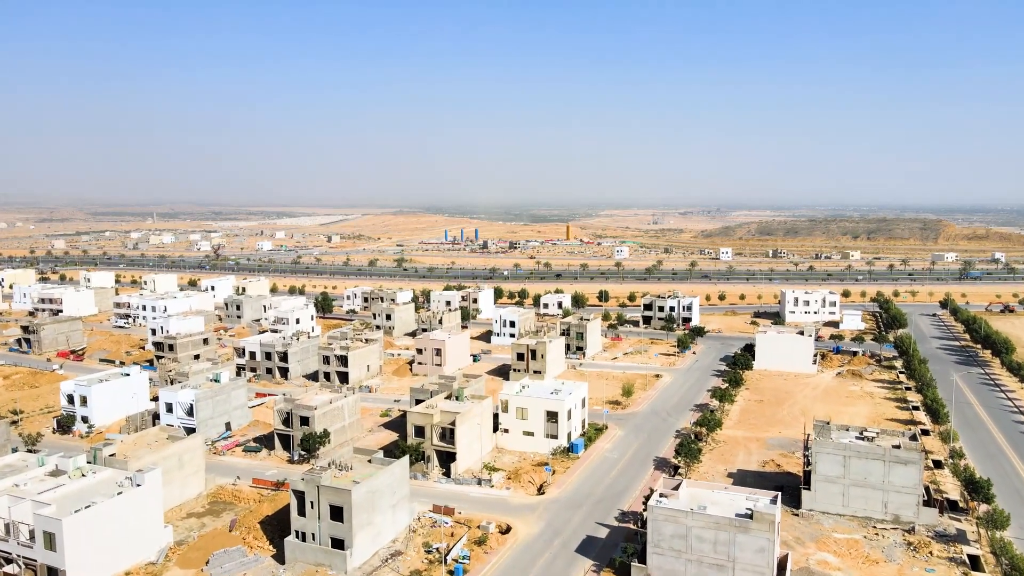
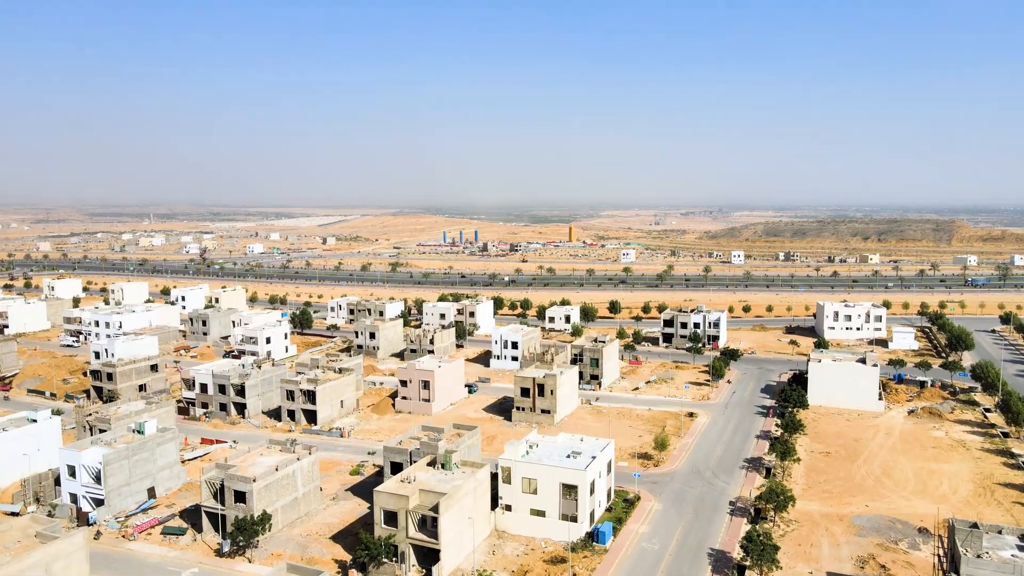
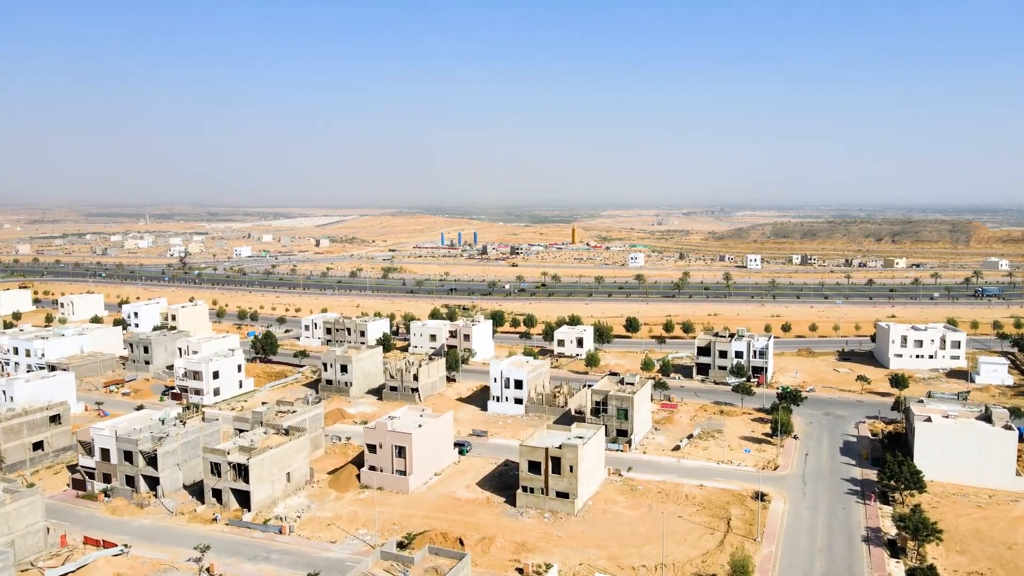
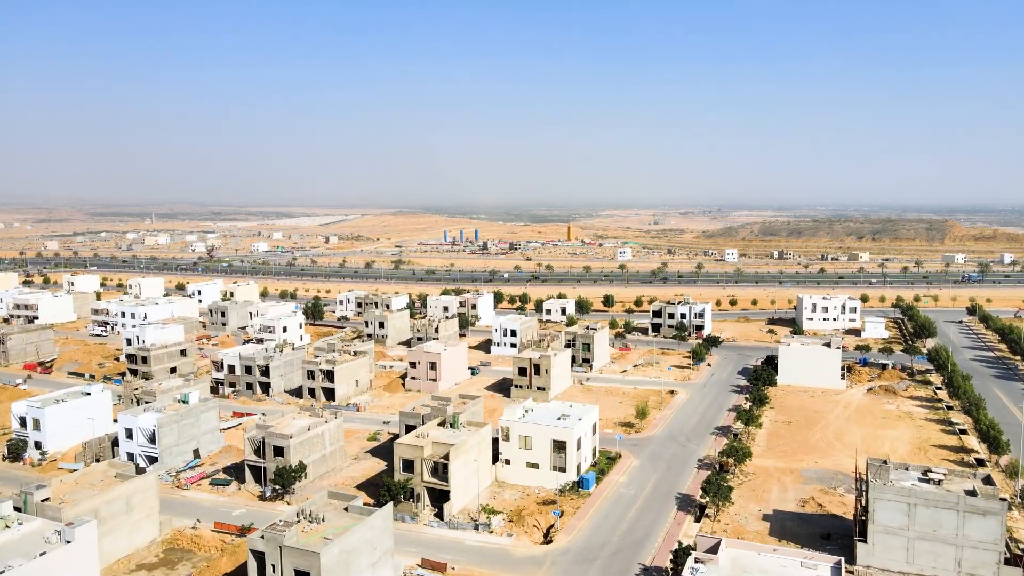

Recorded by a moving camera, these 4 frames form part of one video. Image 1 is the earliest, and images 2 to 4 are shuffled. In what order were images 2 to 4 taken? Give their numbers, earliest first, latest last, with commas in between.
4, 2, 3
